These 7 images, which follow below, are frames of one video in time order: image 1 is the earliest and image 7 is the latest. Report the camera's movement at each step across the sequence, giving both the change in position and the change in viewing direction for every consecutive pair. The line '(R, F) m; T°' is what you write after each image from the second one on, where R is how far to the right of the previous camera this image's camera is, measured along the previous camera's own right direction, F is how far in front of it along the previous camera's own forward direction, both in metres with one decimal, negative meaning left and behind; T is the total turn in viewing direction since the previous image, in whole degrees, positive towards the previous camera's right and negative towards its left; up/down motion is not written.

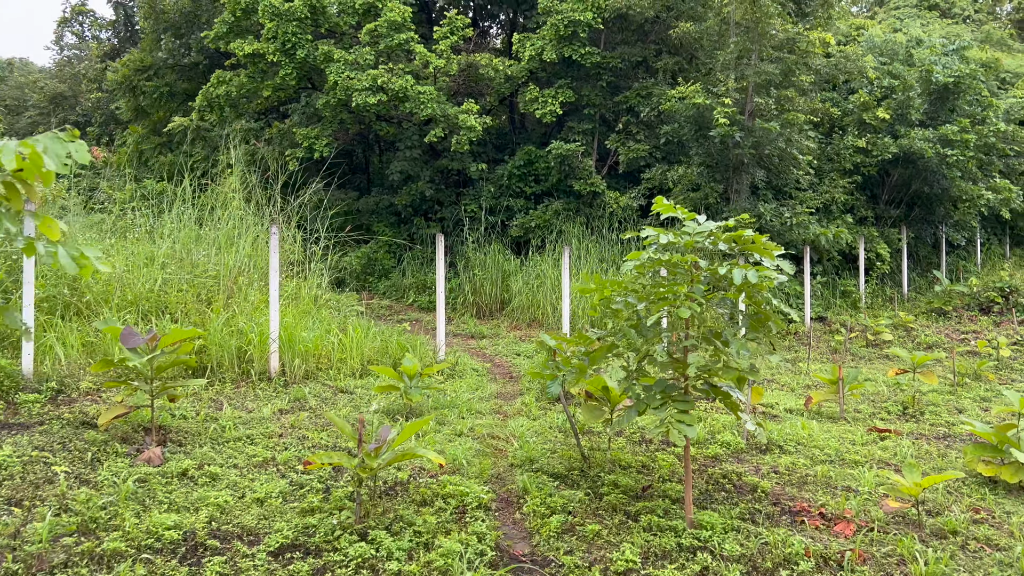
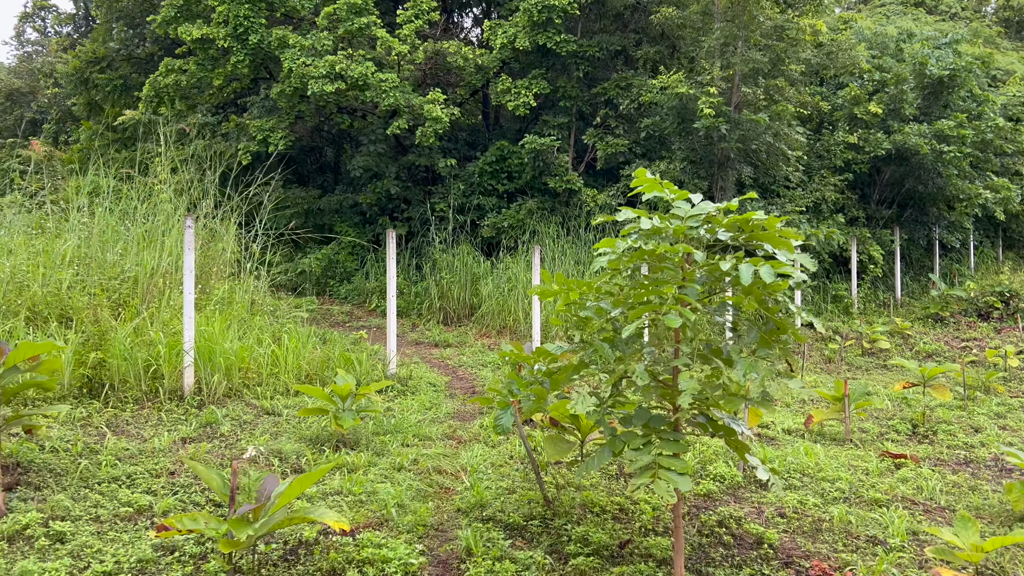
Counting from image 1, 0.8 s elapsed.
(+0.1, +0.7) m; +1°
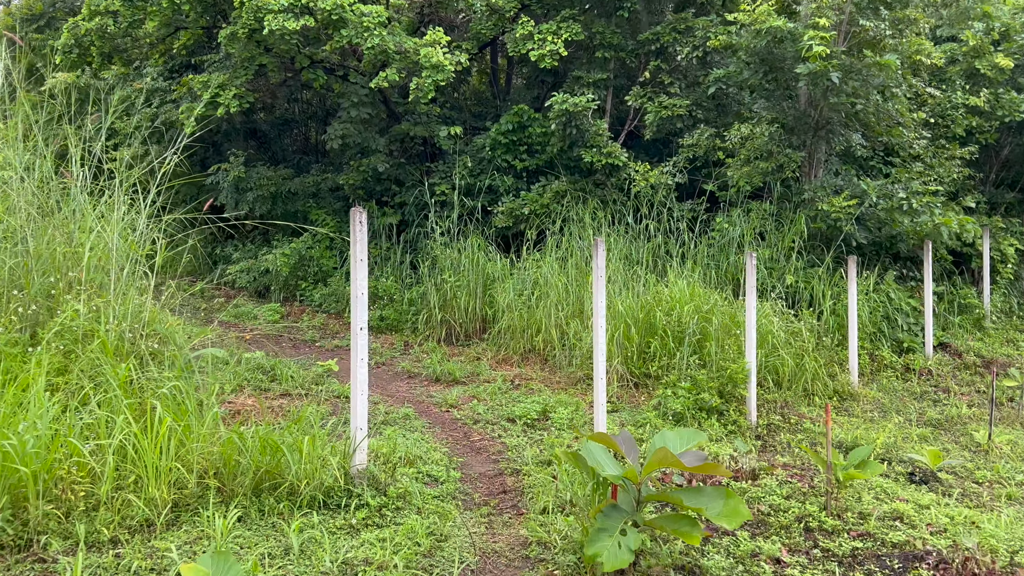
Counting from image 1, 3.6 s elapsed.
(-0.2, +2.2) m; 0°
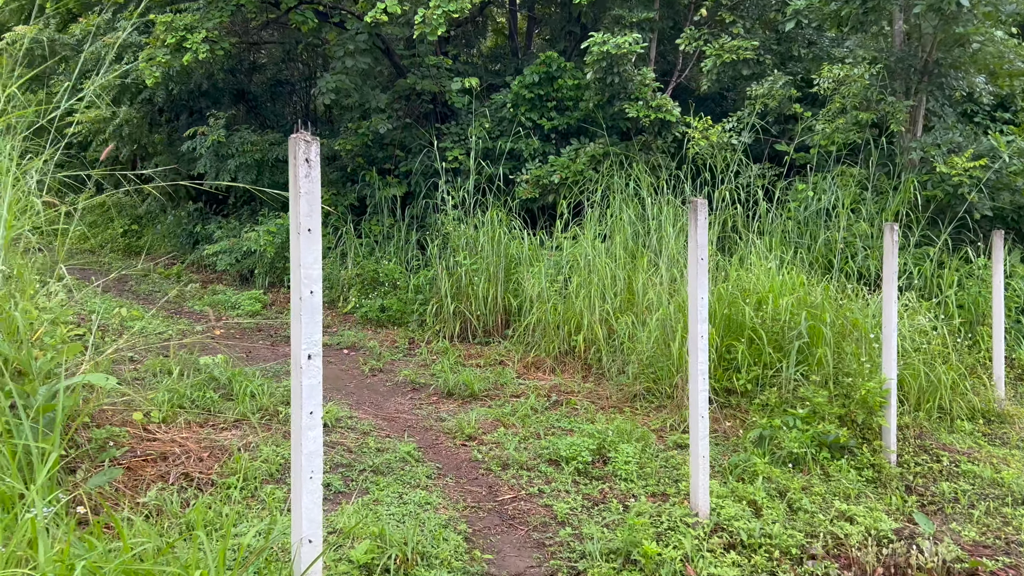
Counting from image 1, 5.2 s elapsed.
(-0.1, +1.3) m; -1°
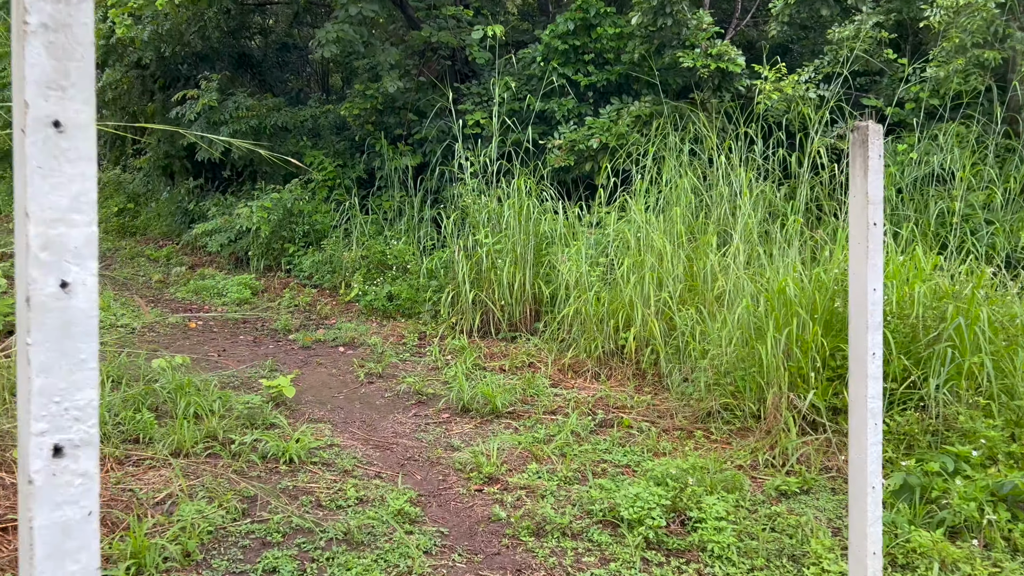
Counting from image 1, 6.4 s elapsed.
(0.0, +0.9) m; -2°
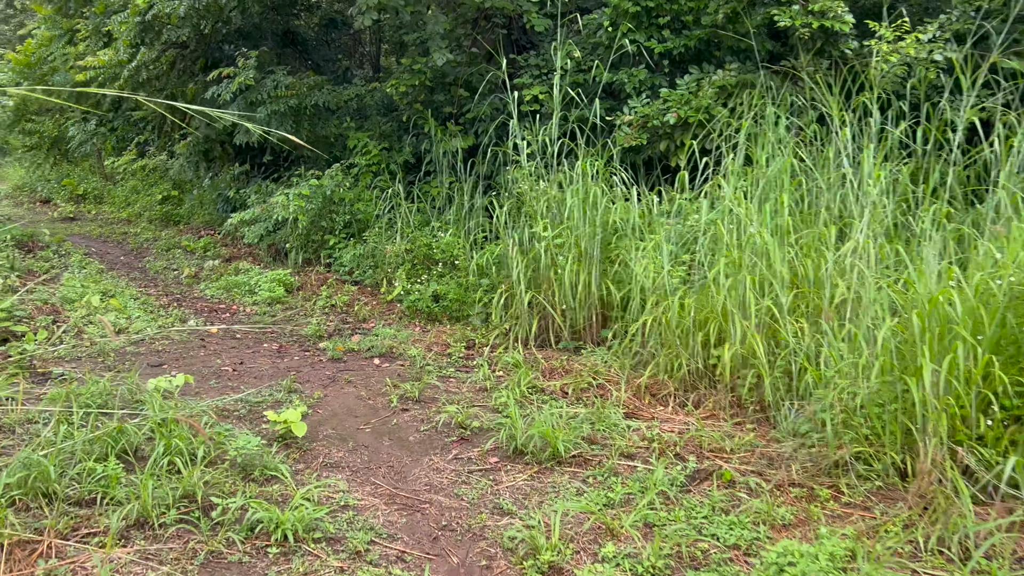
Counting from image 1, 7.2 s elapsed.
(0.0, +0.6) m; -4°
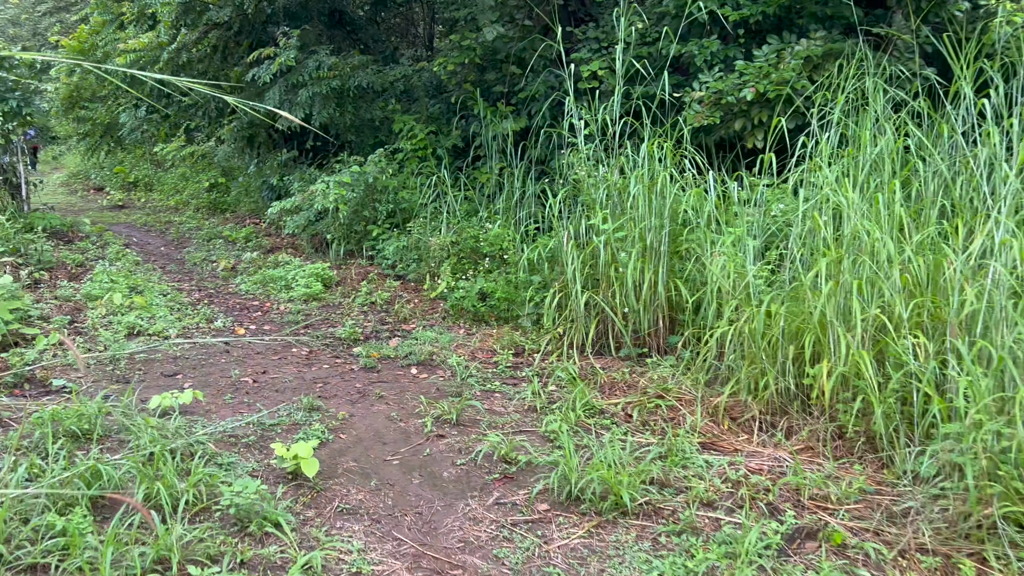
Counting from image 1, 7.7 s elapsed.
(0.0, +0.4) m; -4°
